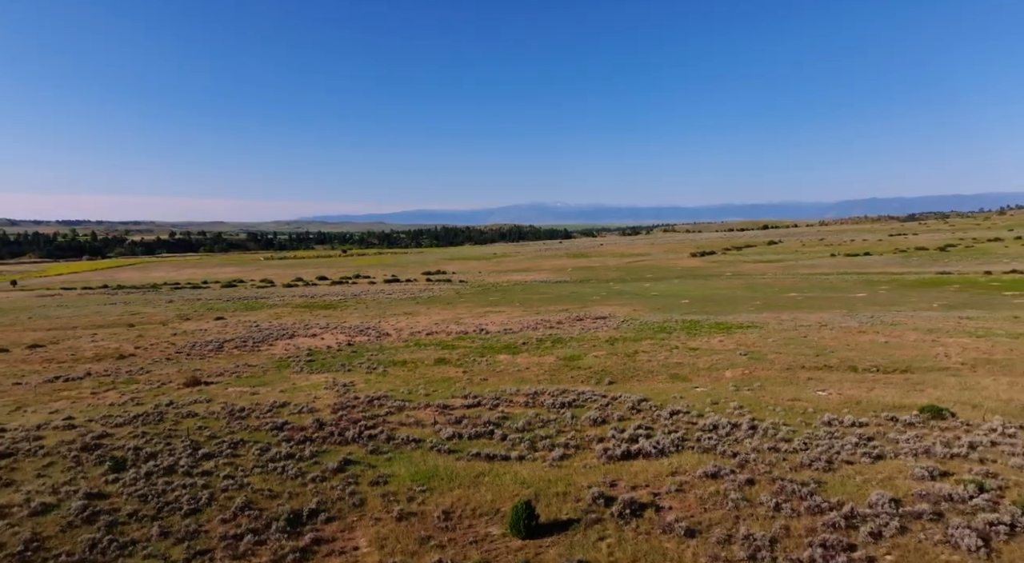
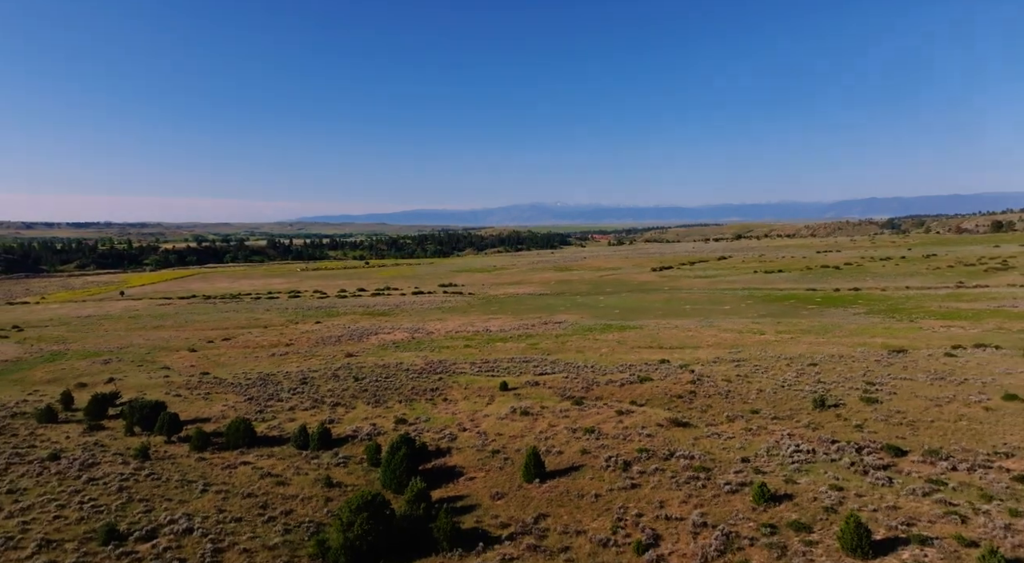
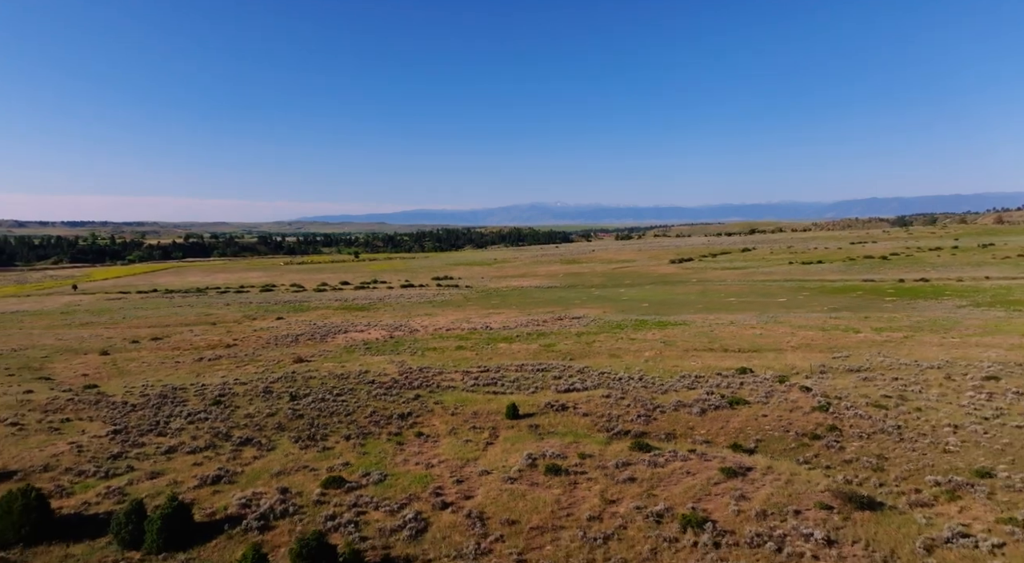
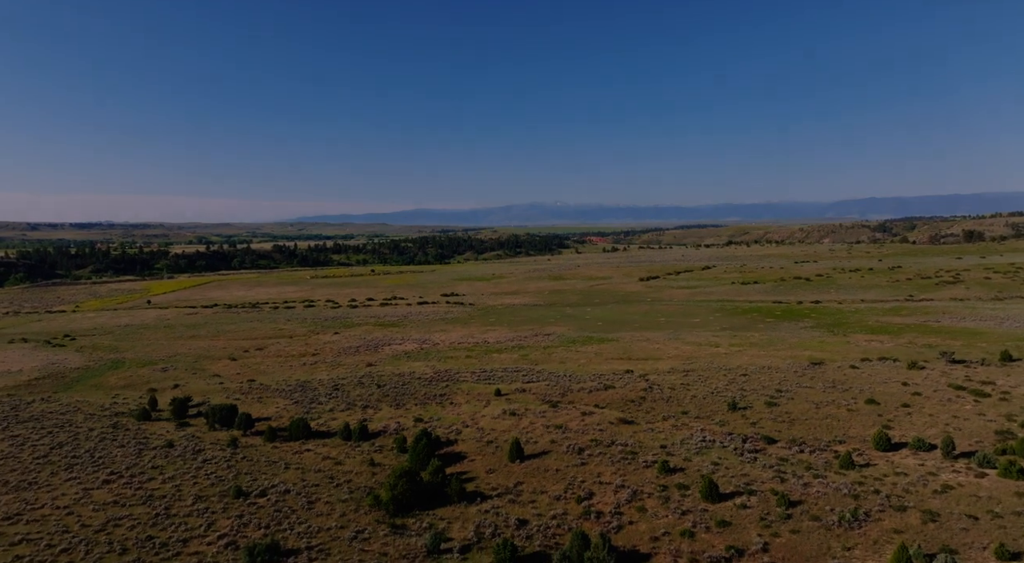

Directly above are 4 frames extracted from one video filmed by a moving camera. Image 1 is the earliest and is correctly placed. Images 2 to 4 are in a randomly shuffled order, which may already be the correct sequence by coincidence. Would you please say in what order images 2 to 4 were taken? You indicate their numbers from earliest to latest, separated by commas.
3, 2, 4
